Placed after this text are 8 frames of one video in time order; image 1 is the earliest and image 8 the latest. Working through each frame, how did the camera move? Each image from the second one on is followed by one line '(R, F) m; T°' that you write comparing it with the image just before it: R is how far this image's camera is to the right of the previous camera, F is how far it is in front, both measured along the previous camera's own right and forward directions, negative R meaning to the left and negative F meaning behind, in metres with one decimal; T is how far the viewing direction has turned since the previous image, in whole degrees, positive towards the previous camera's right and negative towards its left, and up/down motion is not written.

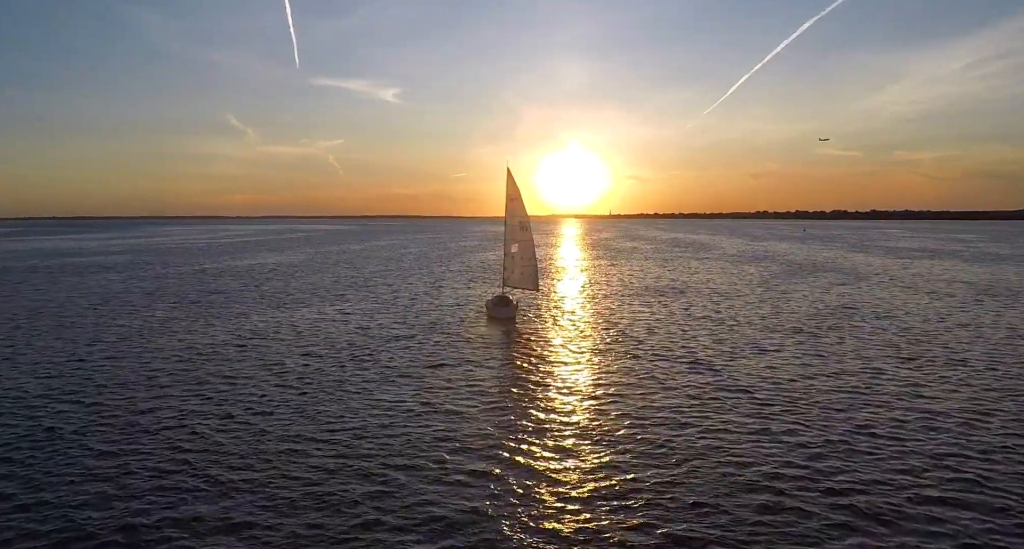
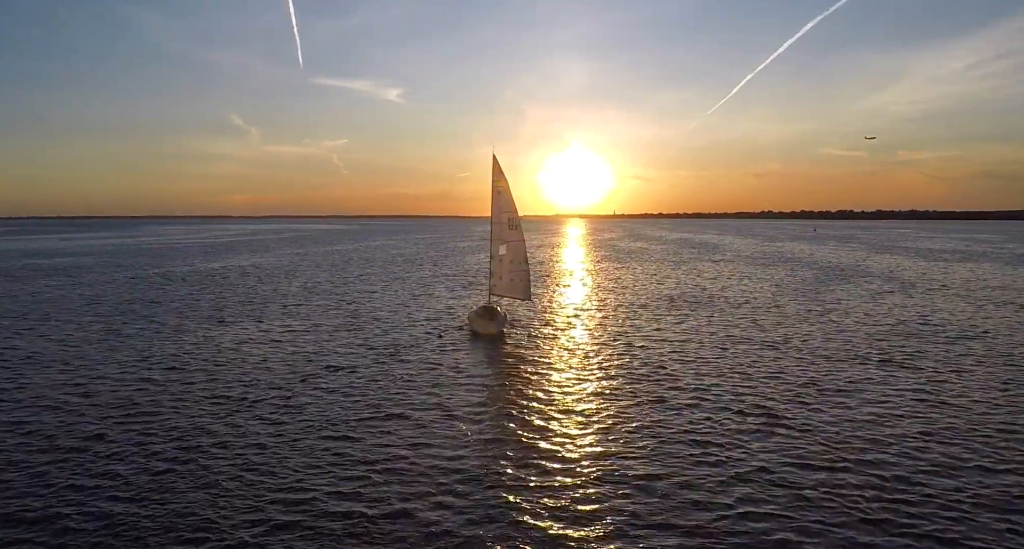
(+0.8, +8.1) m; 0°
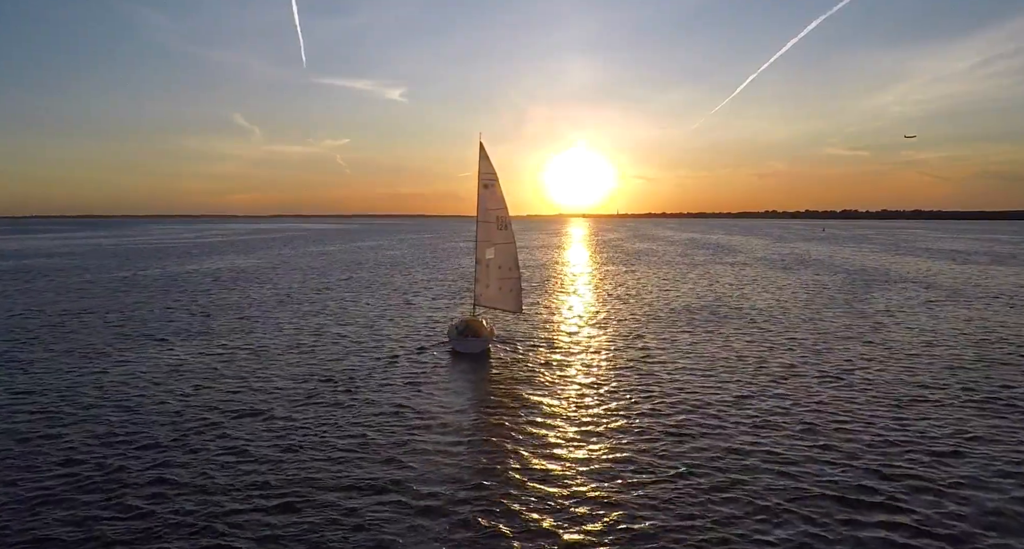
(+0.8, +6.2) m; 0°
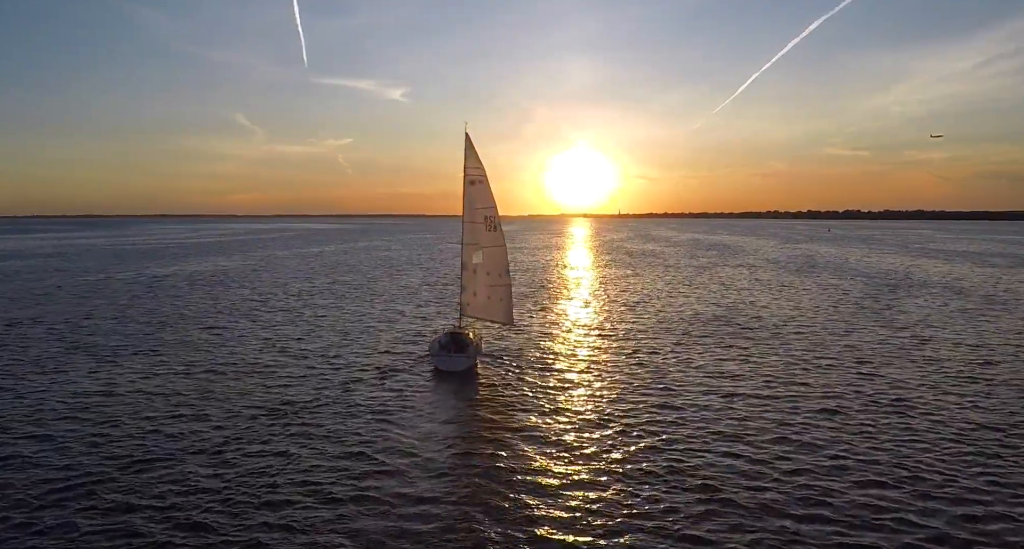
(+0.5, +4.0) m; 0°
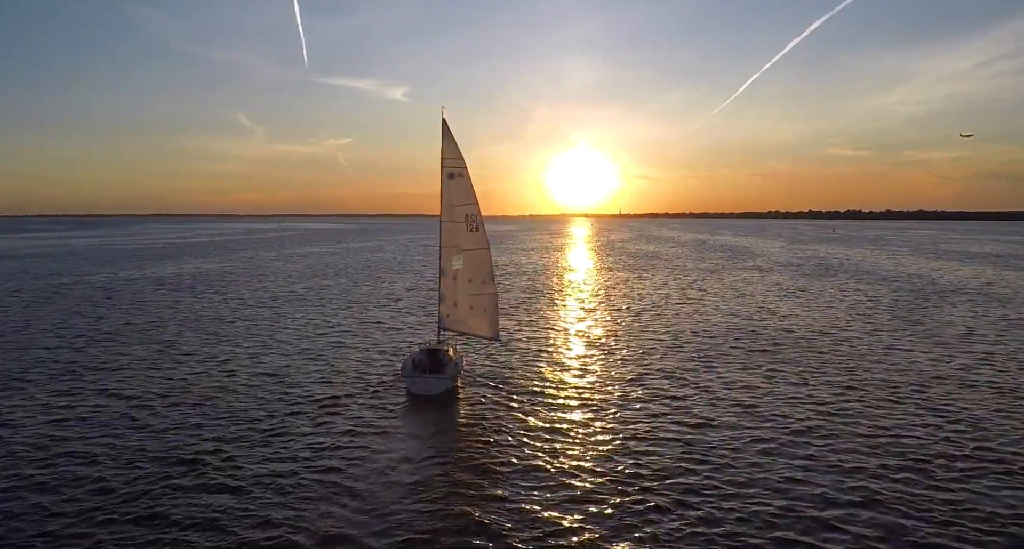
(+0.6, +4.3) m; 0°
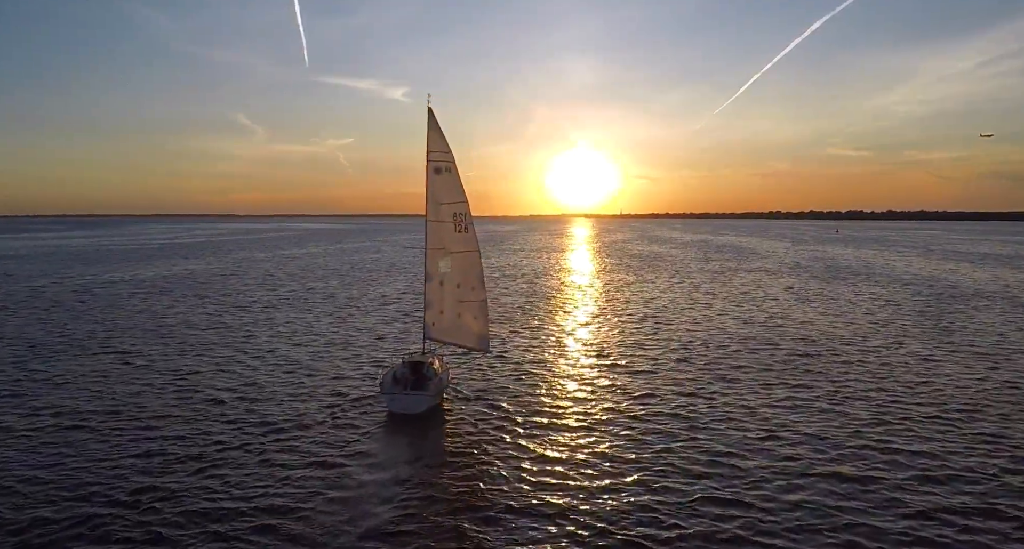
(+0.3, +2.5) m; 0°
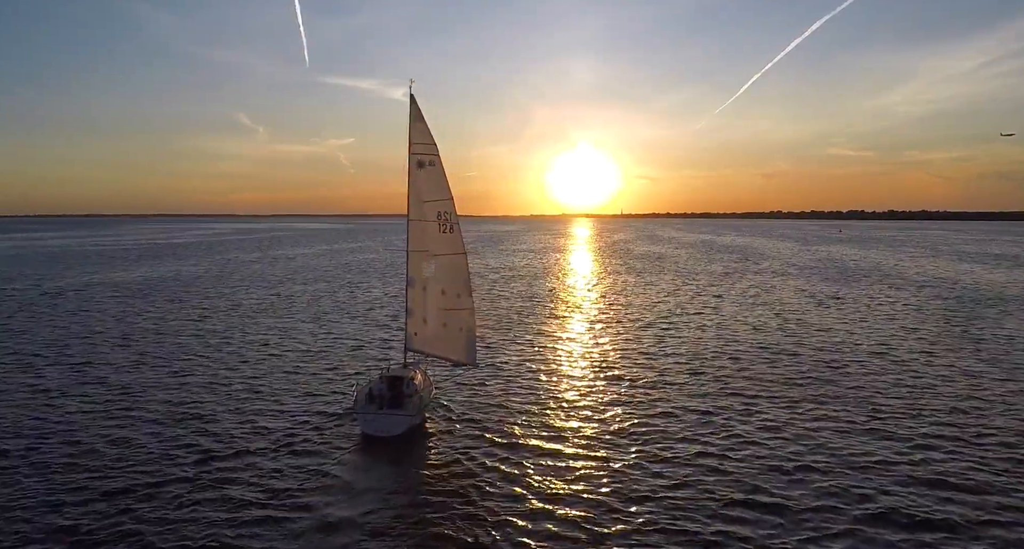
(+0.3, +2.4) m; 0°
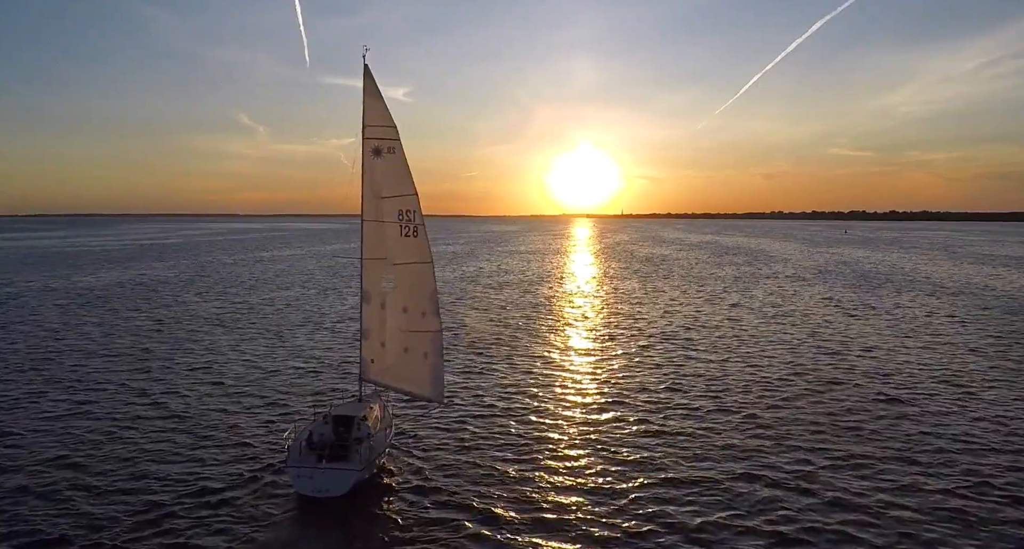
(+0.5, +4.2) m; 0°
